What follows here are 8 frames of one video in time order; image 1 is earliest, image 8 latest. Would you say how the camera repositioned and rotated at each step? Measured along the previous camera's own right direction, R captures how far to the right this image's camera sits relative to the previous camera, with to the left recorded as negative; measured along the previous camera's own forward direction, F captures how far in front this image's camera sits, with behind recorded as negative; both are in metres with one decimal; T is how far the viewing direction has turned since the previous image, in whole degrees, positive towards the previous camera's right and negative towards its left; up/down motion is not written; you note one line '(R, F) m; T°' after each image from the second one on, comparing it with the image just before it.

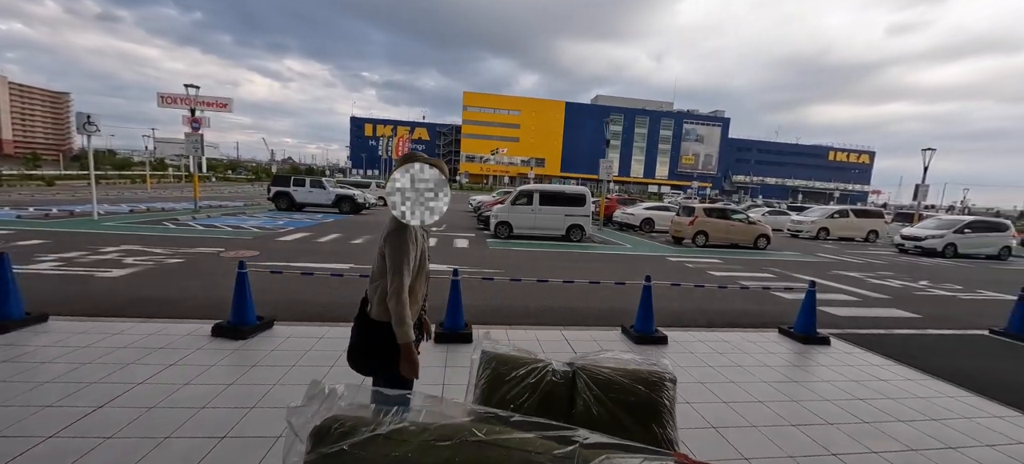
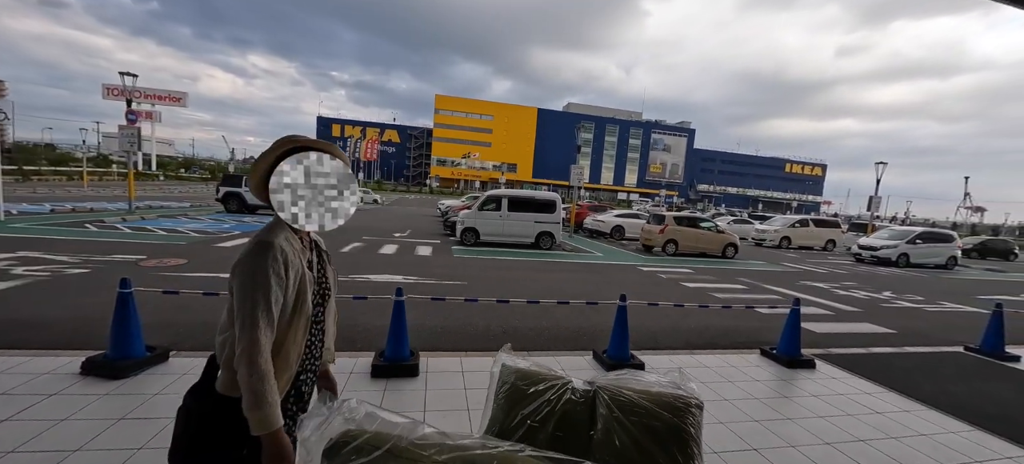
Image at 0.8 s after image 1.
(+0.1, +0.6) m; +4°
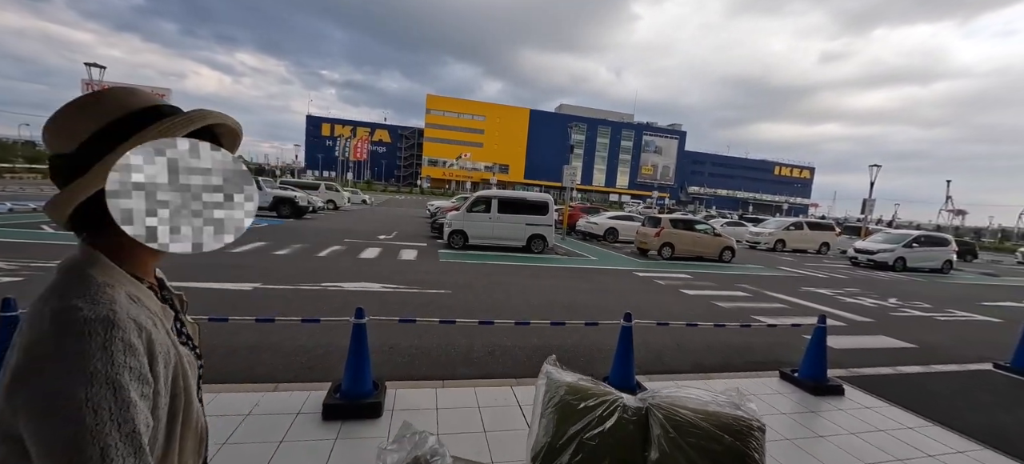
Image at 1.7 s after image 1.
(+0.1, +0.6) m; +1°
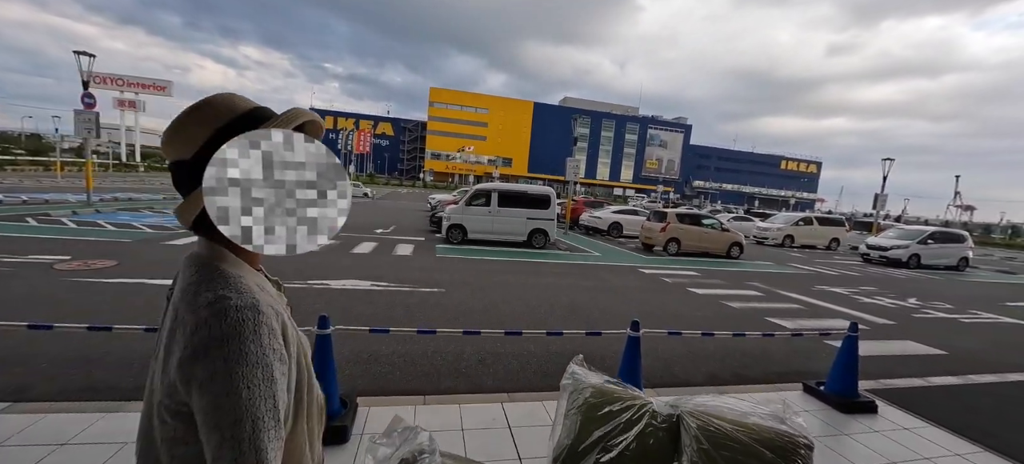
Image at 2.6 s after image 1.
(+0.1, +0.5) m; -1°
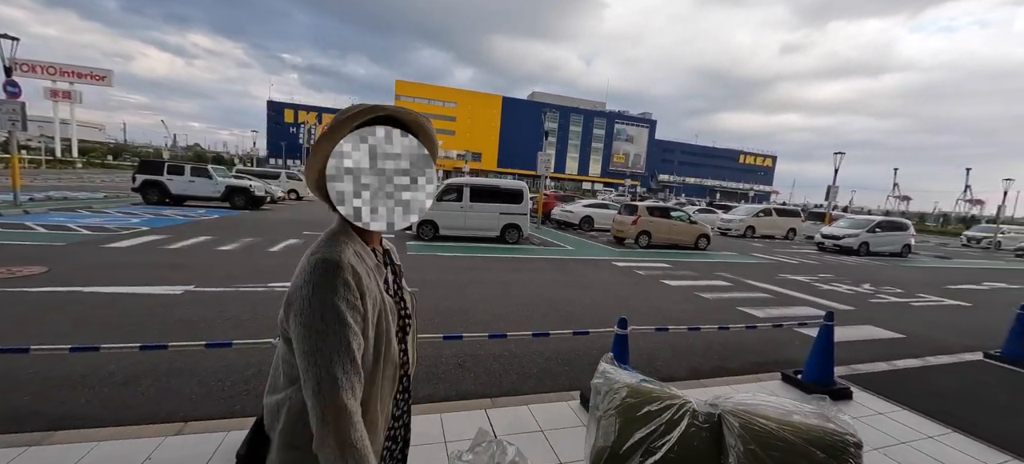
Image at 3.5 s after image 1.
(-0.1, +0.2) m; +4°
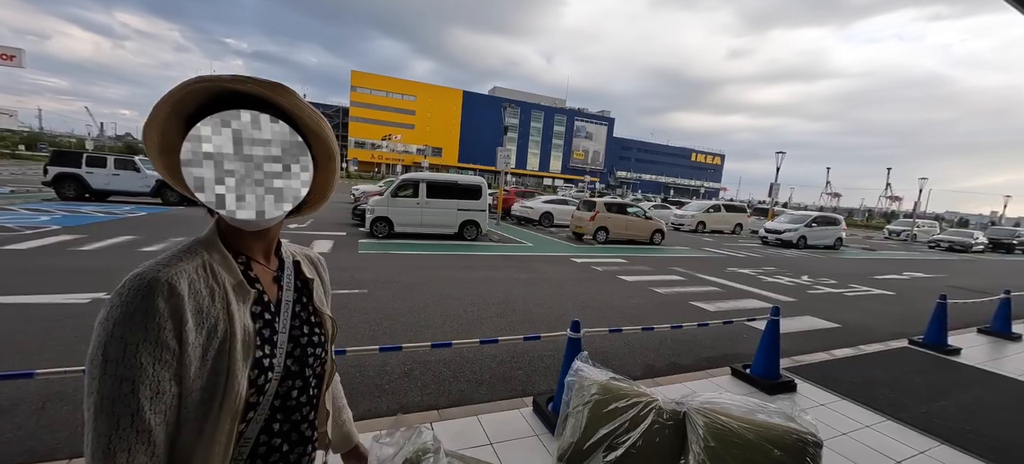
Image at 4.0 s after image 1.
(+0.1, +0.2) m; +5°
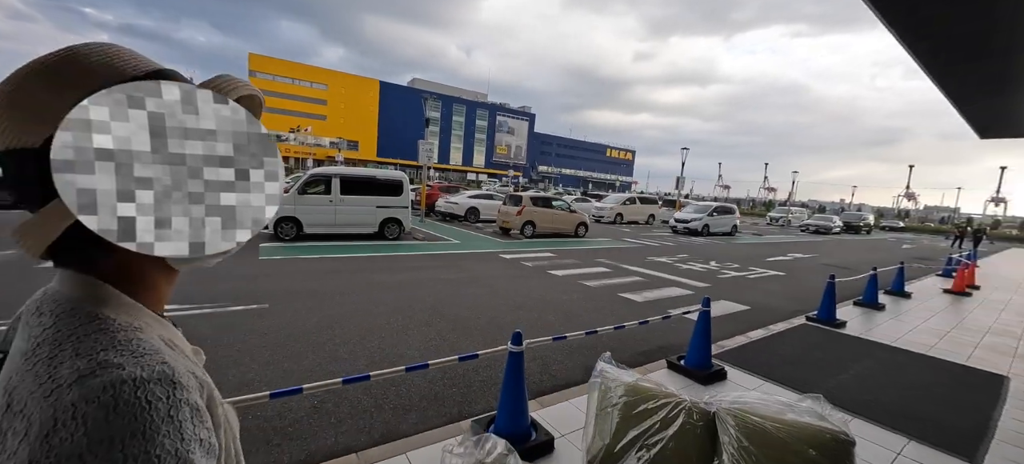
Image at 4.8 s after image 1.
(0.0, +0.4) m; +10°
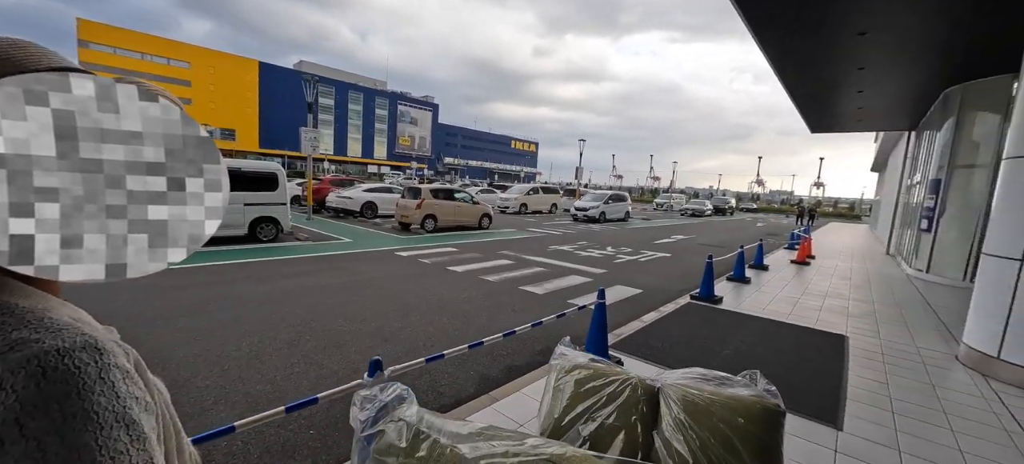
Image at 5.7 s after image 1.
(+0.3, +0.4) m; +13°
